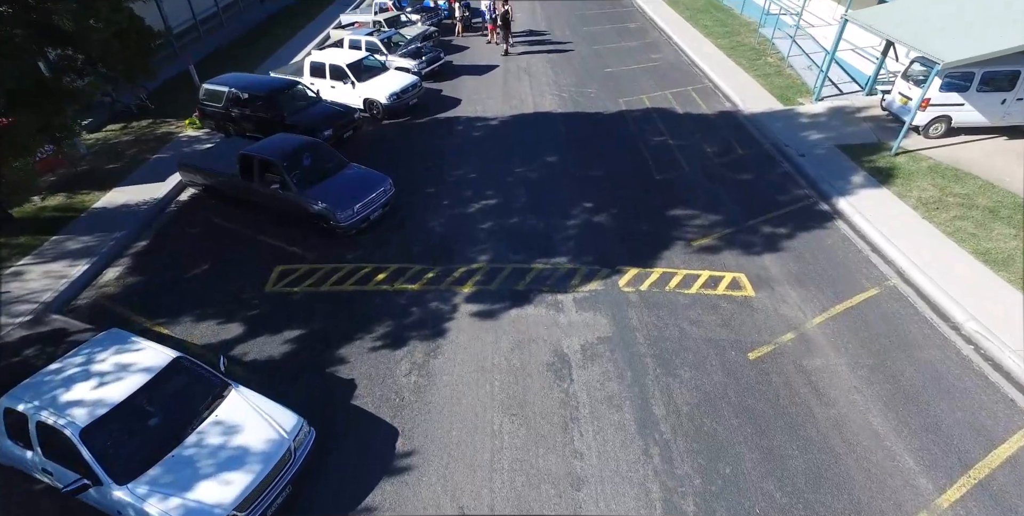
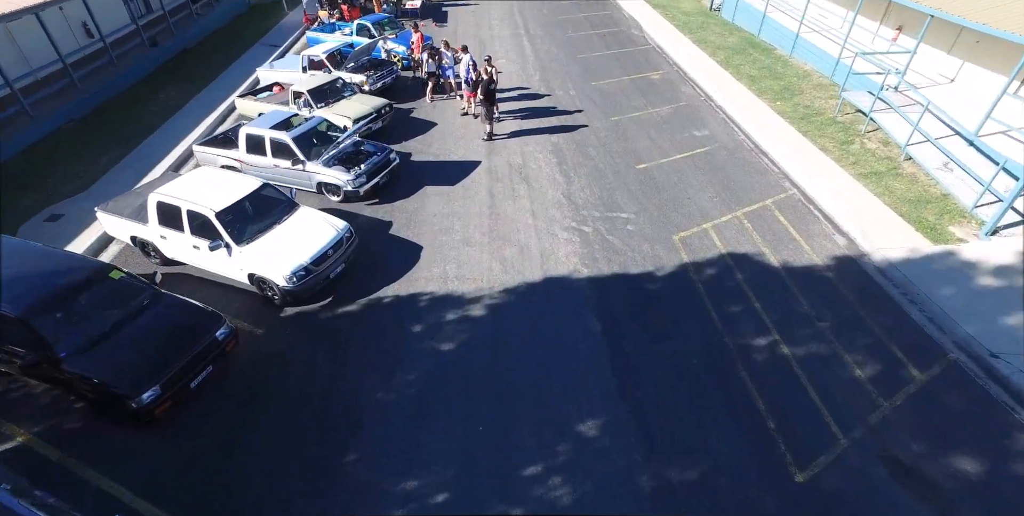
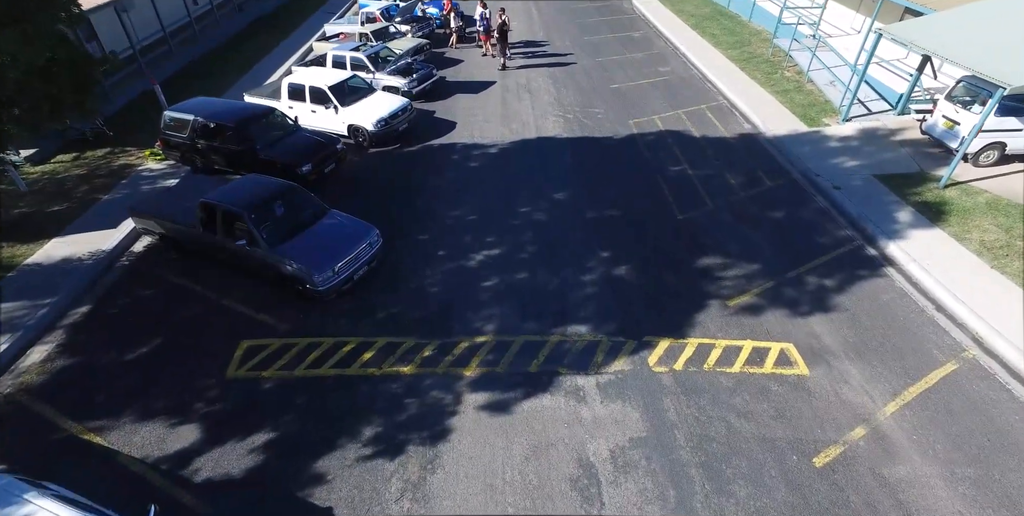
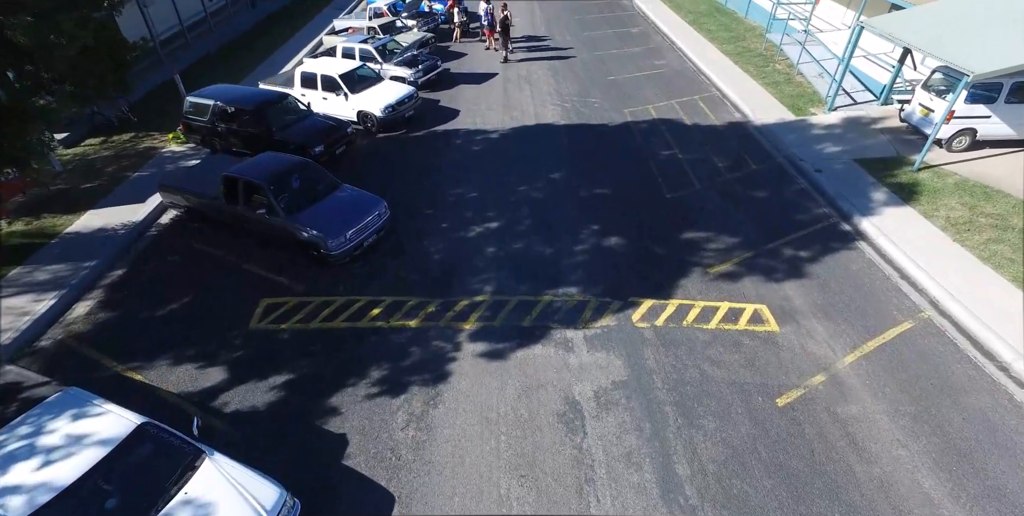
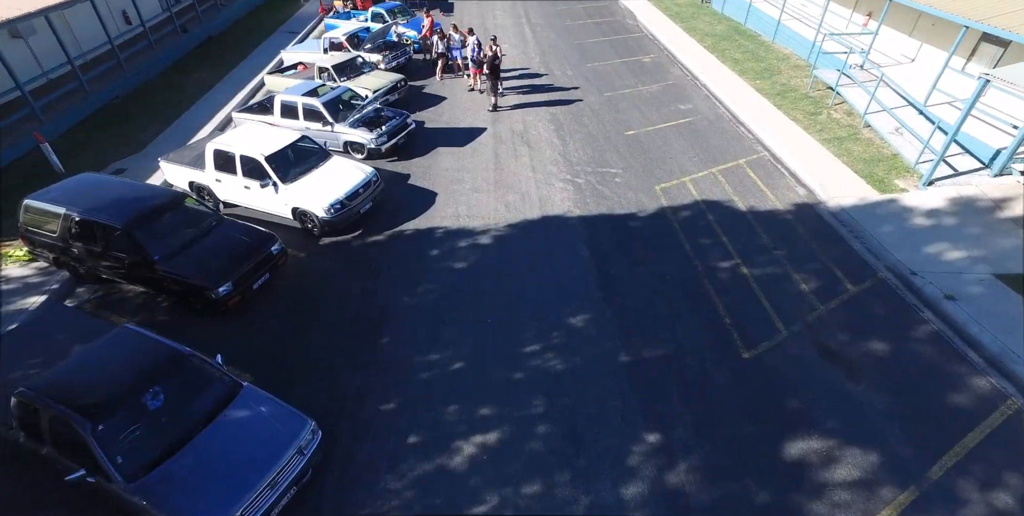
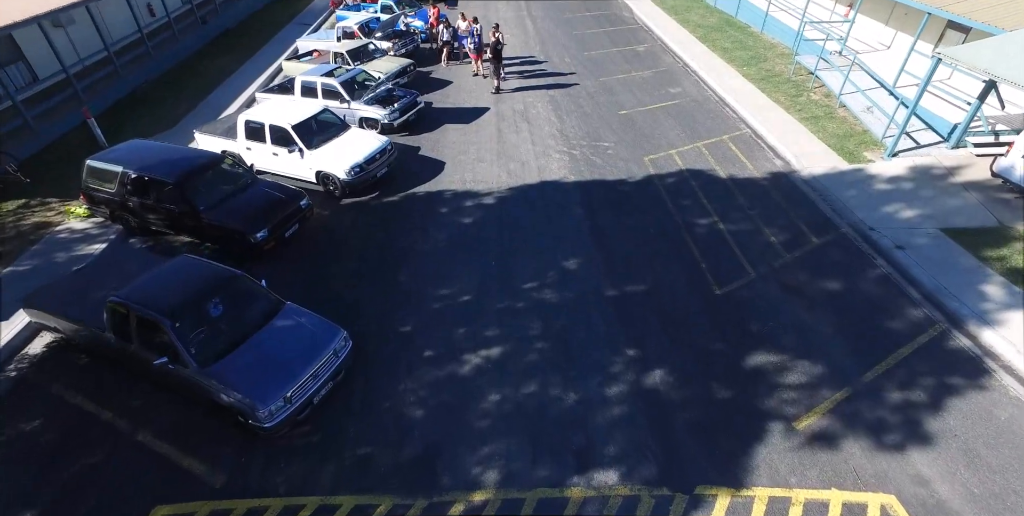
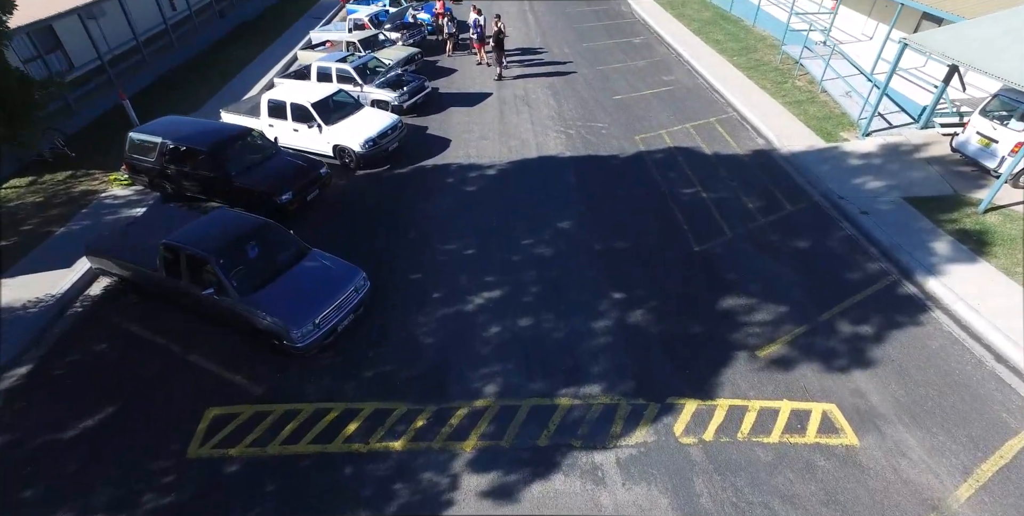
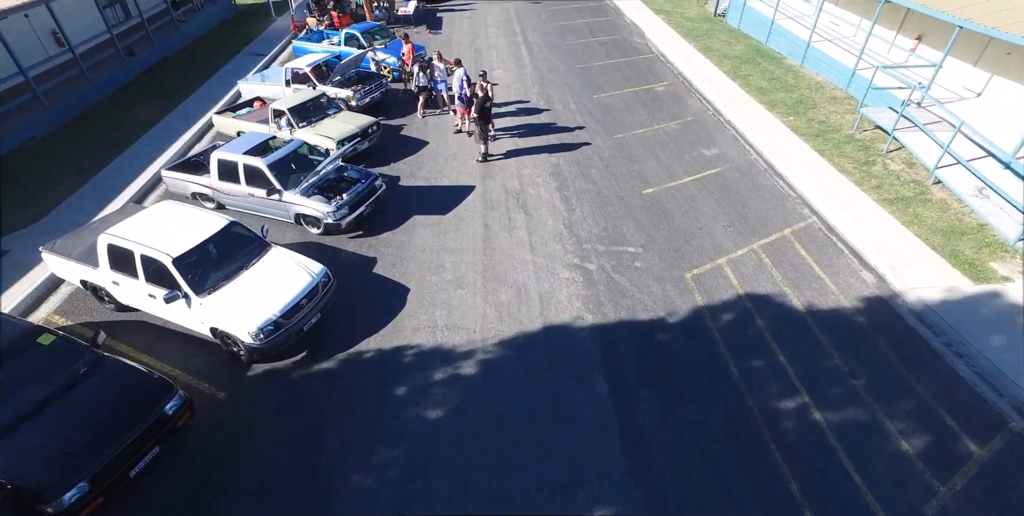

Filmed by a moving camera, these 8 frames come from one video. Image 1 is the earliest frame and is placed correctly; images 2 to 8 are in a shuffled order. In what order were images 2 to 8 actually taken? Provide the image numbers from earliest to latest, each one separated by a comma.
4, 3, 7, 6, 5, 2, 8
